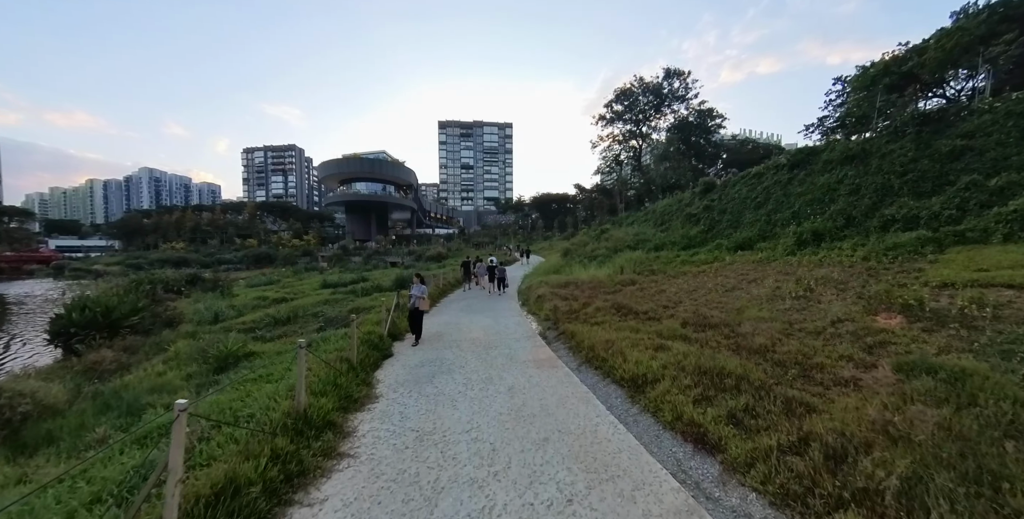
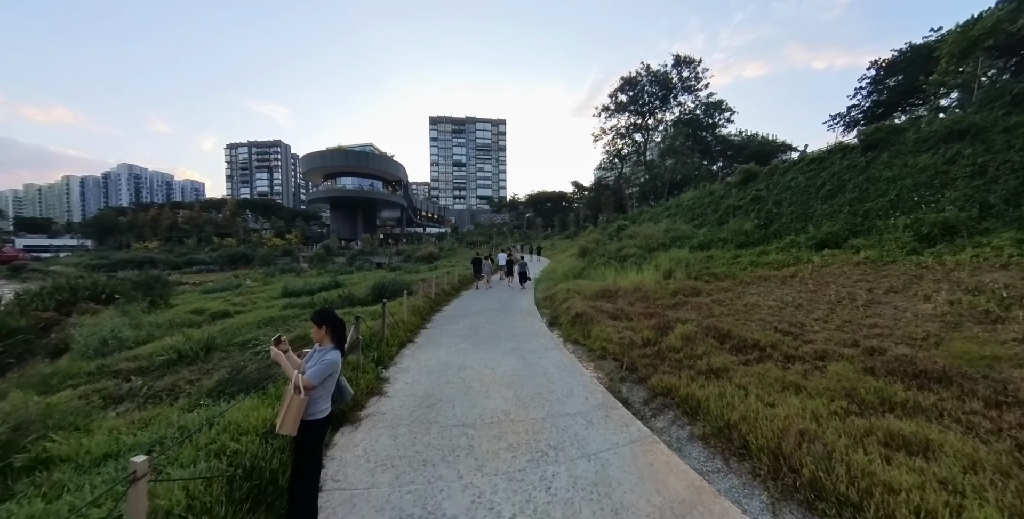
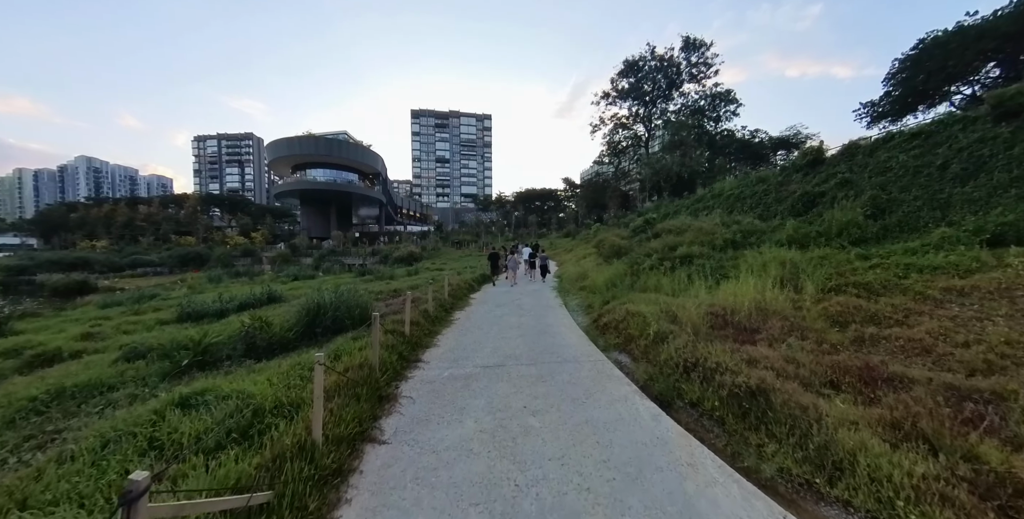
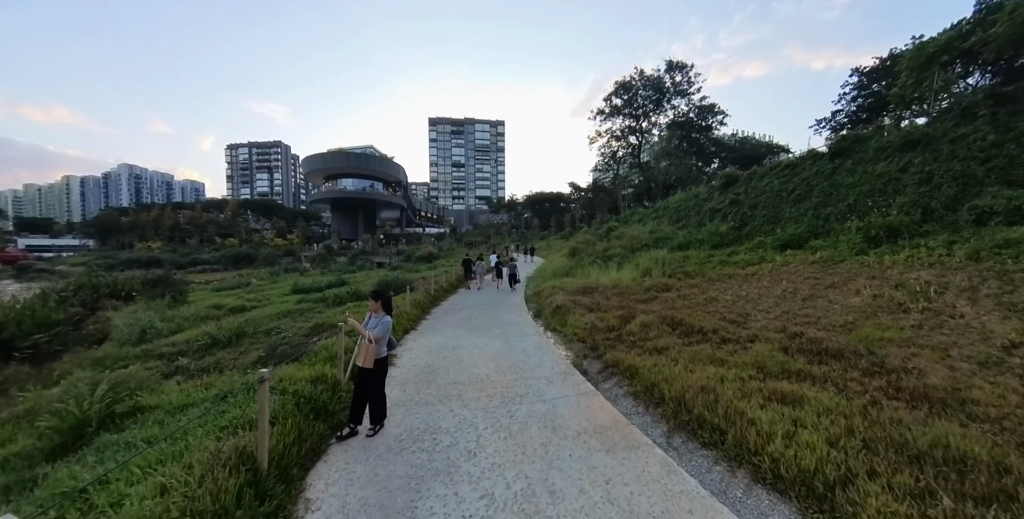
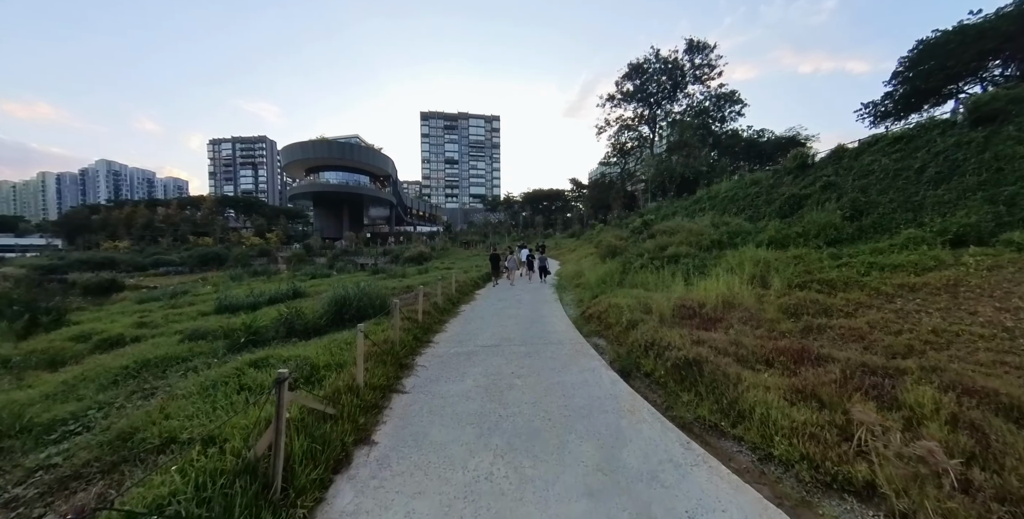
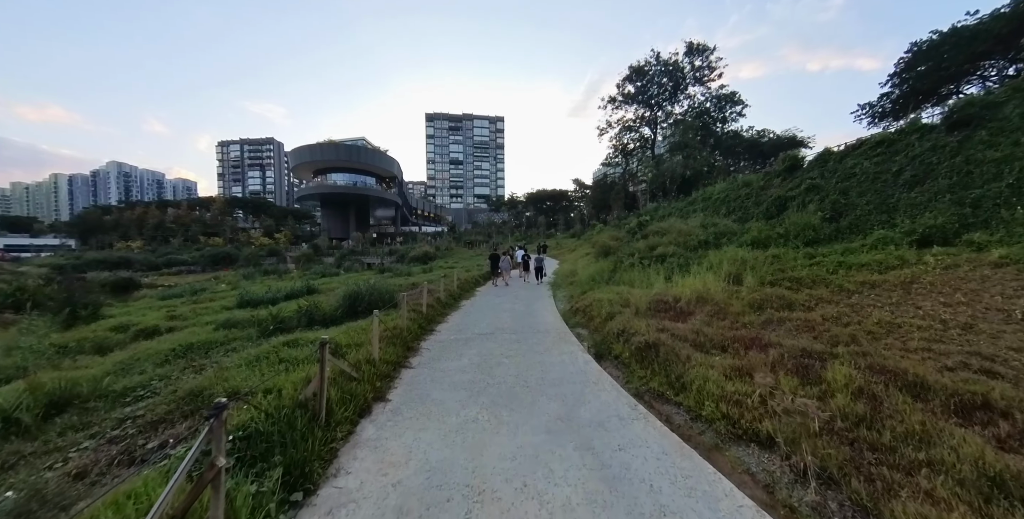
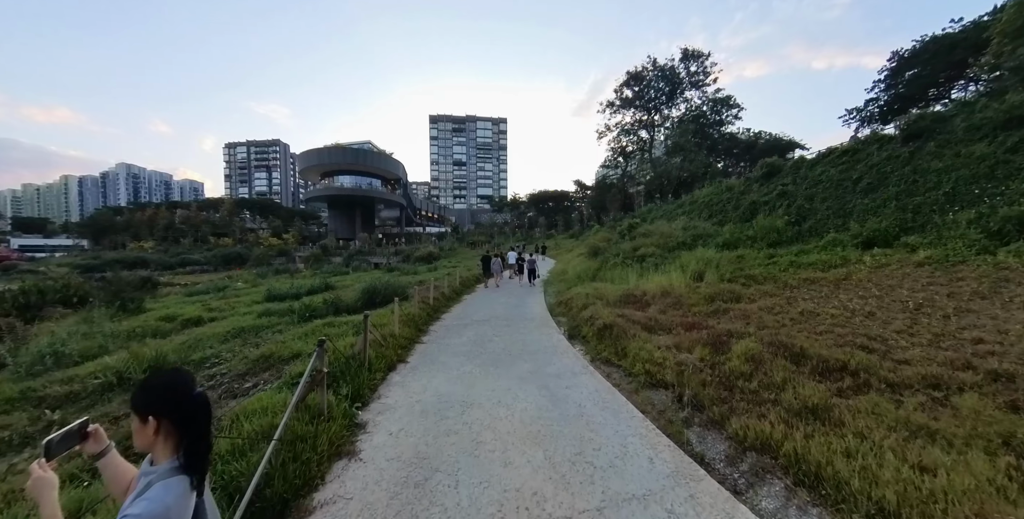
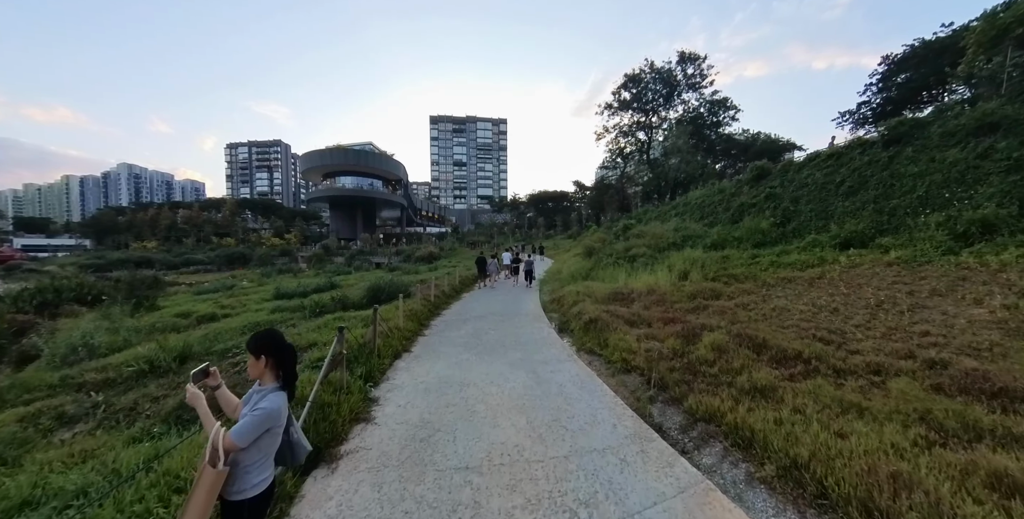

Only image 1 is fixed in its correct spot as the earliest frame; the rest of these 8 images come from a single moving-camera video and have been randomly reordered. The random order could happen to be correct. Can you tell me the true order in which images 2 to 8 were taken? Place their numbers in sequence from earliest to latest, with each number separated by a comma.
4, 2, 8, 7, 6, 5, 3
